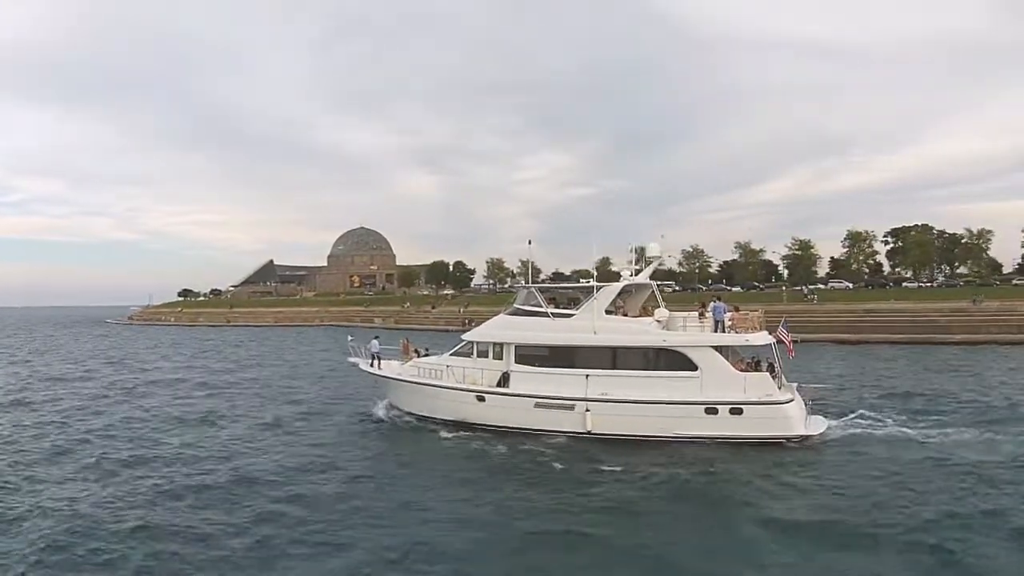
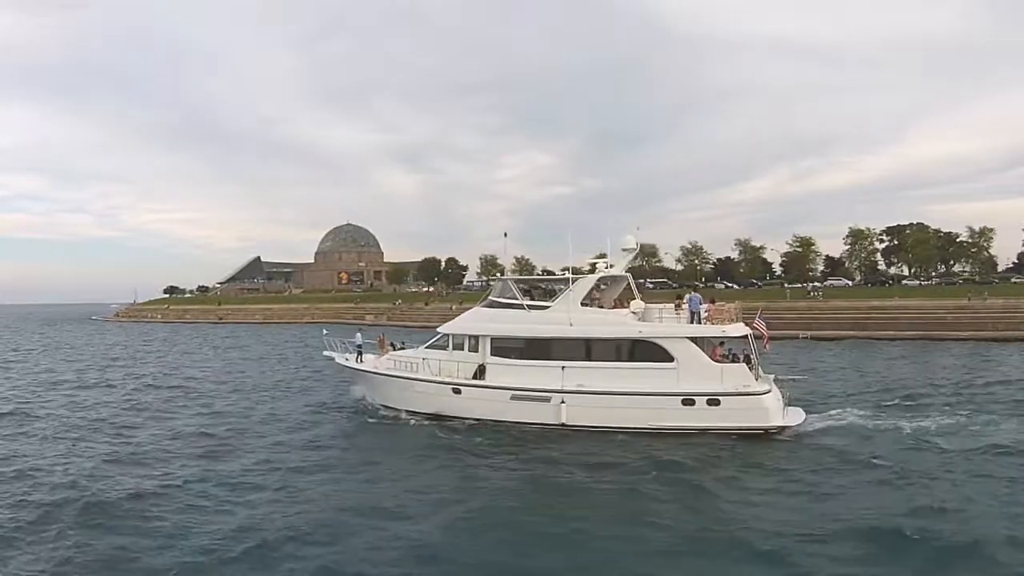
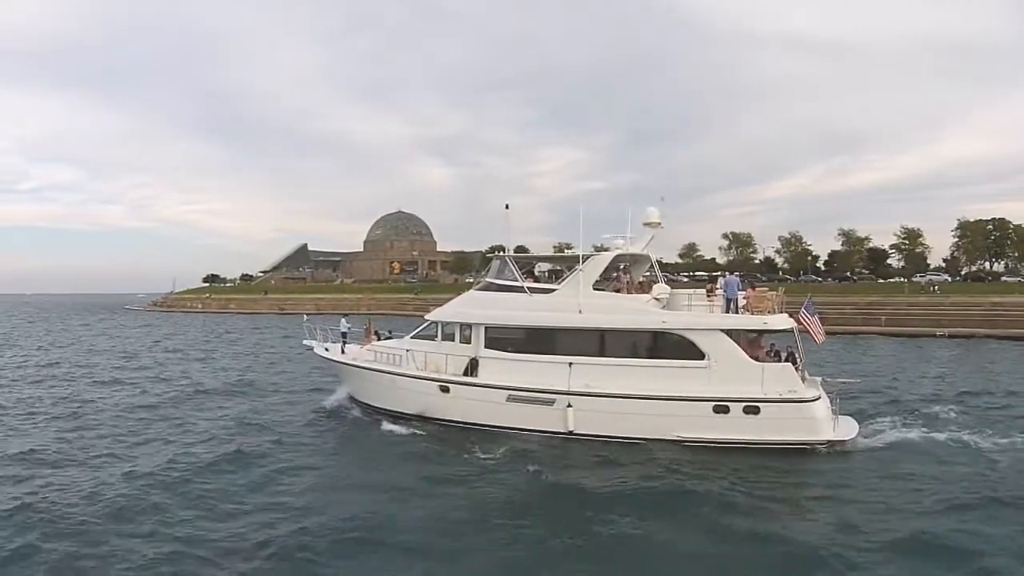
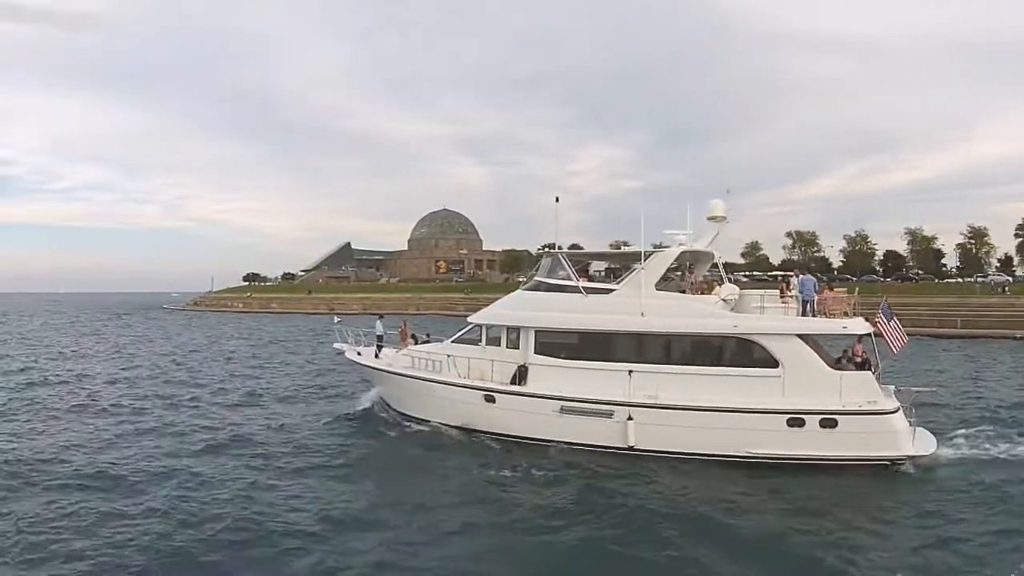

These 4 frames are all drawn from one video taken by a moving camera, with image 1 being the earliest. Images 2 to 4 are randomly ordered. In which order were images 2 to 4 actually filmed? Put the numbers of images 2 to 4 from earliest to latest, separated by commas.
2, 3, 4
